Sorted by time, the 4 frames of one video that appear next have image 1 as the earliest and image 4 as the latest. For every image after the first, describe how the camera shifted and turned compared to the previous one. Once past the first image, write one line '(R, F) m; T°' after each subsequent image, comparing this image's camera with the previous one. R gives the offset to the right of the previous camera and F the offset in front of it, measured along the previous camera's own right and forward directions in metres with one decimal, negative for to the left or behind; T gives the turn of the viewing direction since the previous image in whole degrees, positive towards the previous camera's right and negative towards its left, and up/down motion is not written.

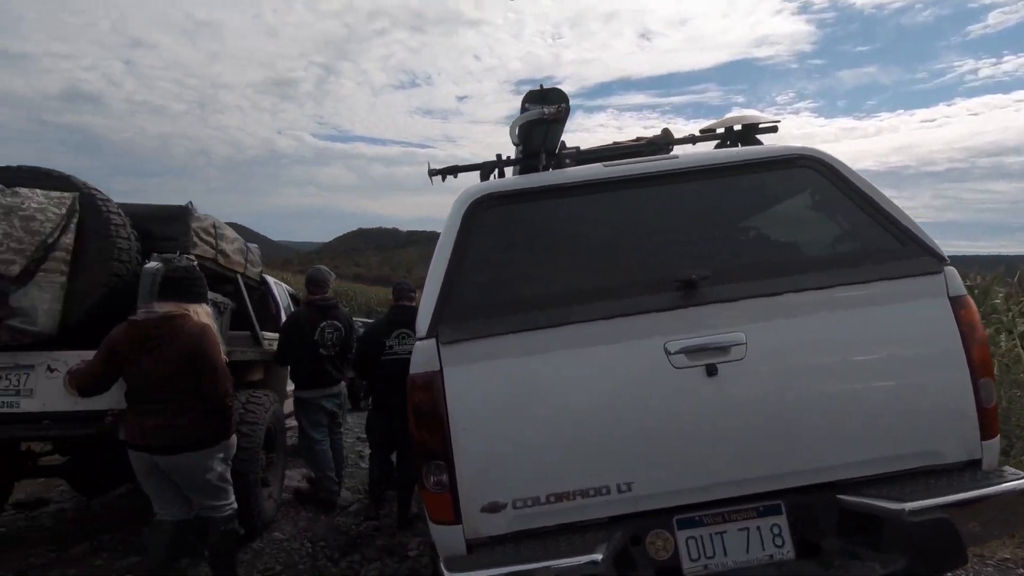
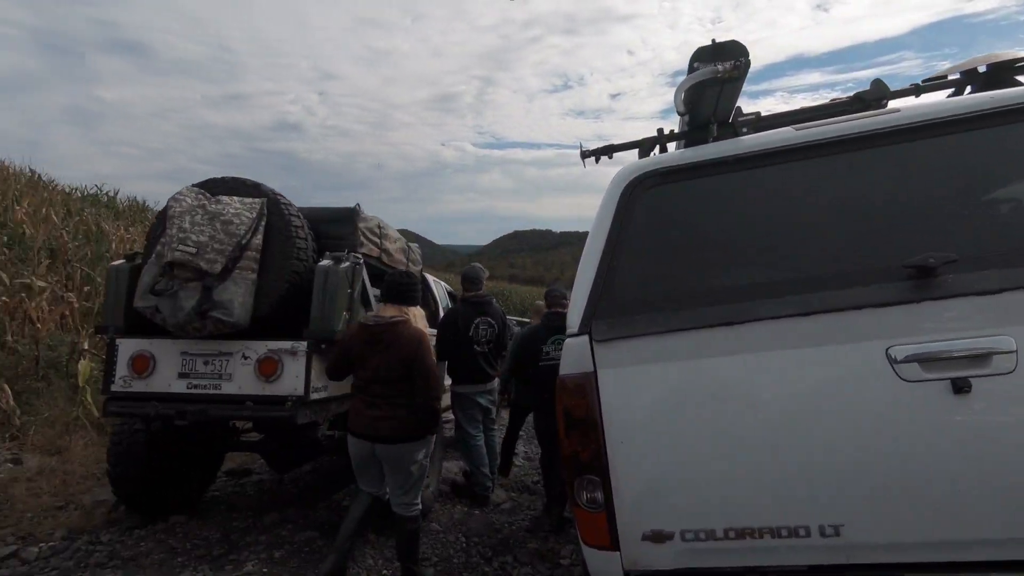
(0.0, +0.3) m; -16°
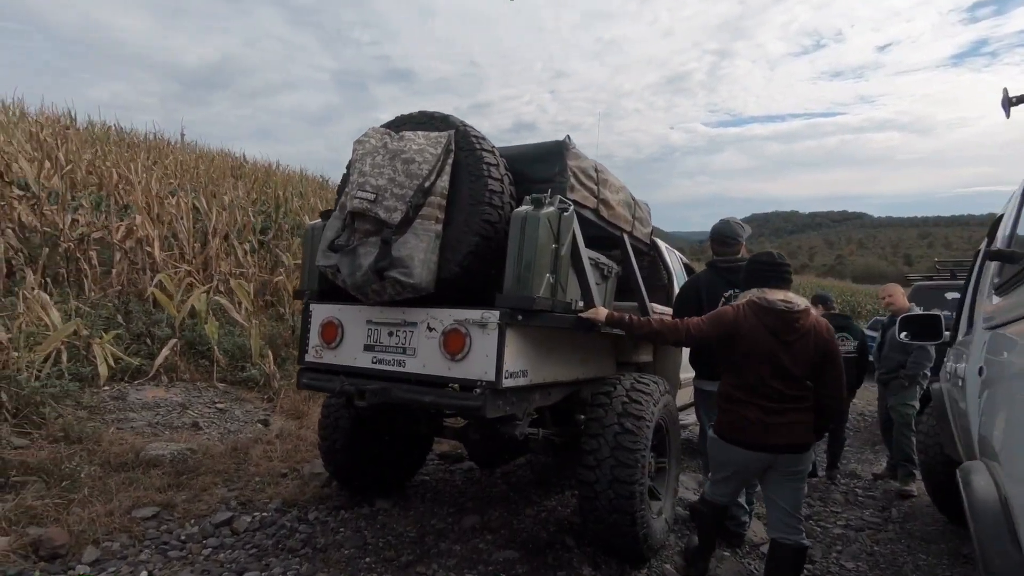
(-0.2, +1.2) m; -23°
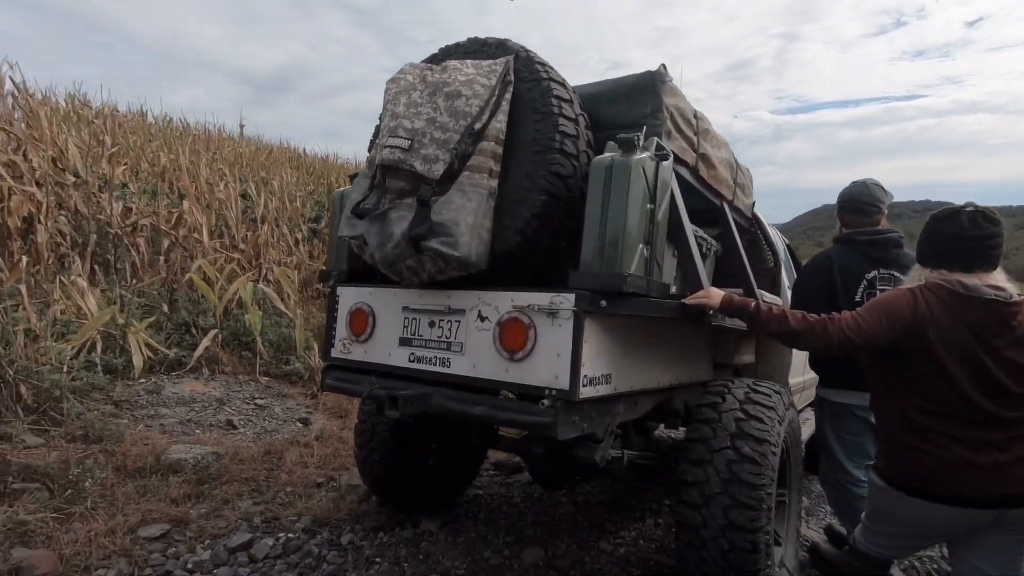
(-0.1, +0.8) m; -6°
